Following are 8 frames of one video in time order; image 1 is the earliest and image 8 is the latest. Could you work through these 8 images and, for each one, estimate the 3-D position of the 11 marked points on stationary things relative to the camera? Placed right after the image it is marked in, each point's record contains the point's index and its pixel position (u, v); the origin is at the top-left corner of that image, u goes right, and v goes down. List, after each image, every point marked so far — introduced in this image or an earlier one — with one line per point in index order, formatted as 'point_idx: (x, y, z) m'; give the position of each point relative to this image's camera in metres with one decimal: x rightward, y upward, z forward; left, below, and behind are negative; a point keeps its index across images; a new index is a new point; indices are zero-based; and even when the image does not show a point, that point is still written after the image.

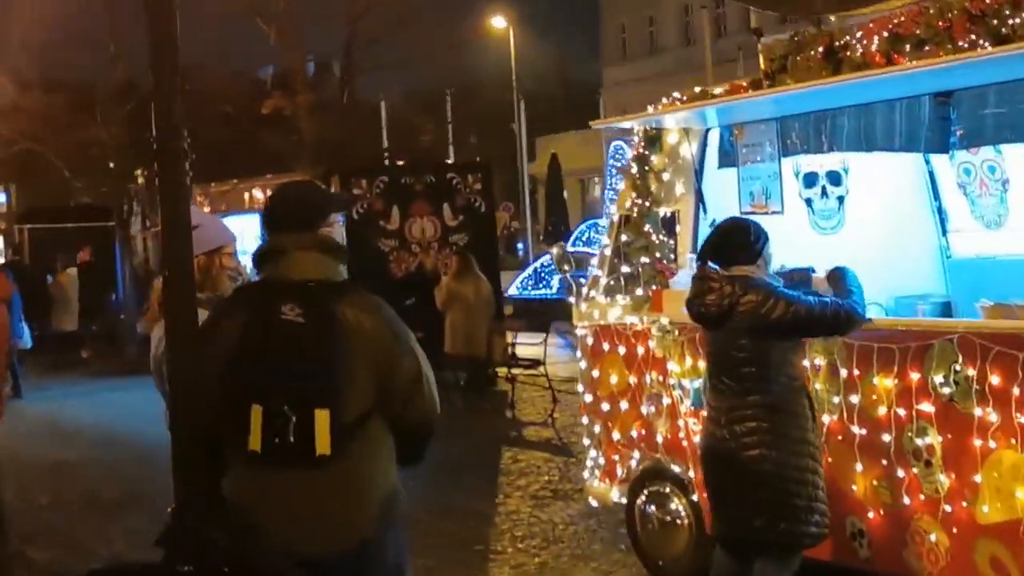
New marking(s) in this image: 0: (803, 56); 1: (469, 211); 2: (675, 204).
0: (+1.4, +1.0, +6.4) m
1: (-0.6, +0.8, +14.5) m
2: (+0.9, +0.4, +7.2) m
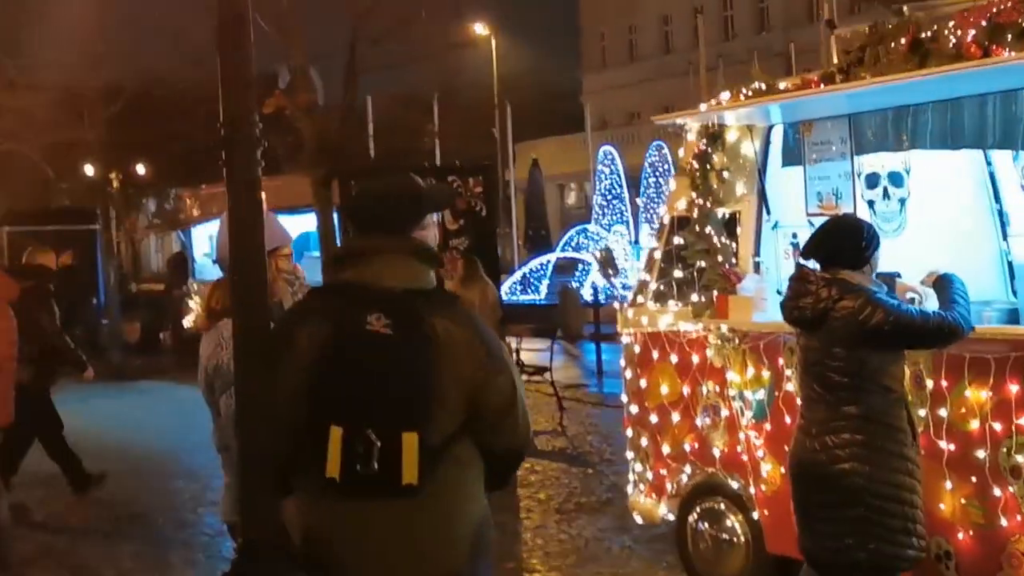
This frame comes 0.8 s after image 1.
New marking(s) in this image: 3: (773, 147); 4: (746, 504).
0: (+1.6, +1.0, +6.1) m
1: (-0.5, +0.7, +14.1) m
2: (+1.1, +0.4, +6.8) m
3: (+1.2, +0.7, +6.8) m
4: (+1.0, -0.9, +6.1) m
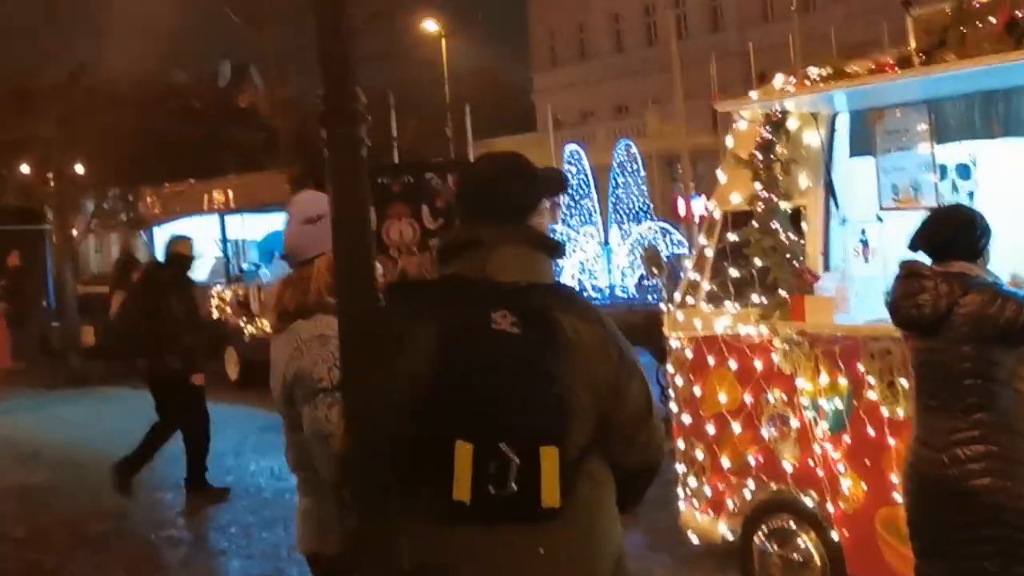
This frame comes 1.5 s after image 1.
0: (+1.8, +1.0, +5.6) m
1: (-0.6, +0.7, +13.6) m
2: (+1.3, +0.4, +6.3) m
3: (+1.4, +0.7, +6.3) m
4: (+1.2, -0.9, +5.6) m
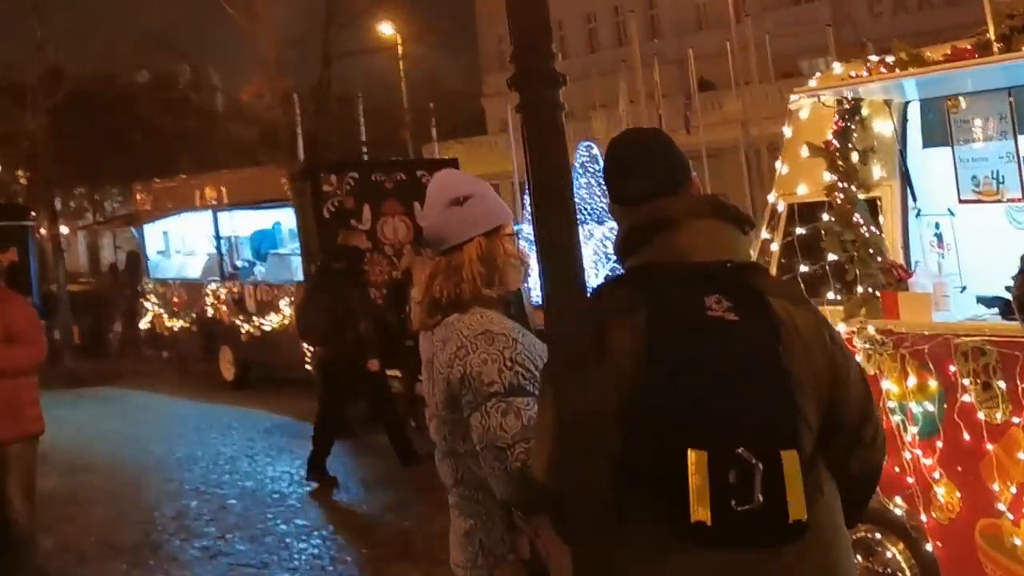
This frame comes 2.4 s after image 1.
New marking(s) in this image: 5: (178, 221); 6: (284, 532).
0: (+2.1, +1.0, +5.3) m
1: (-0.5, +0.7, +13.3) m
2: (+1.5, +0.4, +6.0) m
3: (+1.7, +0.7, +6.0) m
4: (+1.5, -0.9, +5.4) m
5: (-3.5, +0.7, +15.0) m
6: (-1.3, -1.4, +8.2) m
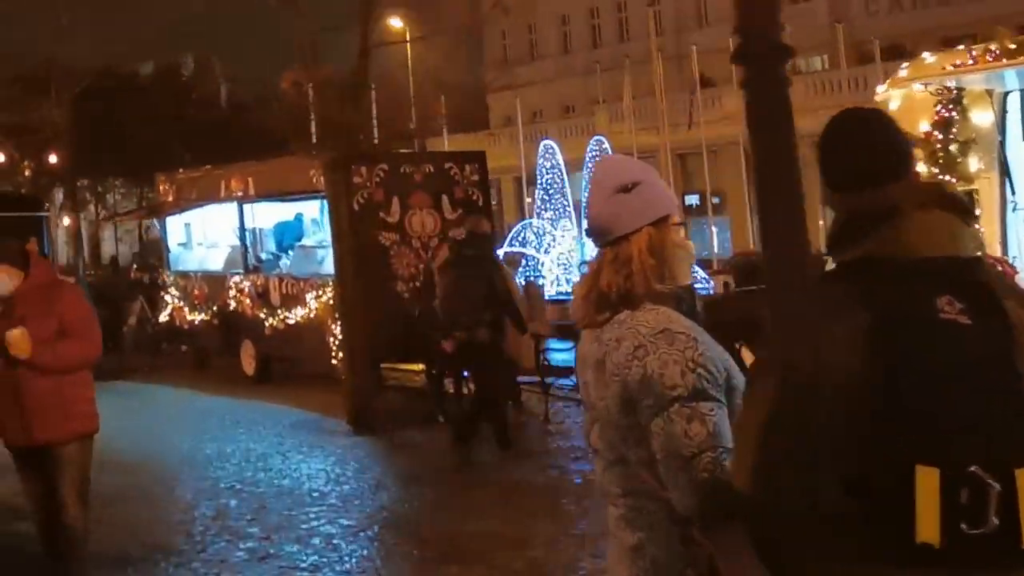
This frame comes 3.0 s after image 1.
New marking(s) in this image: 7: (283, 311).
0: (+2.4, +1.0, +5.1) m
1: (-0.3, +0.8, +13.0) m
2: (+1.8, +0.4, +5.8) m
3: (+2.0, +0.7, +5.8) m
4: (+1.8, -0.9, +5.1) m
5: (-3.3, +0.8, +14.8) m
6: (-1.0, -1.4, +7.9) m
7: (-2.2, -0.2, +13.3) m
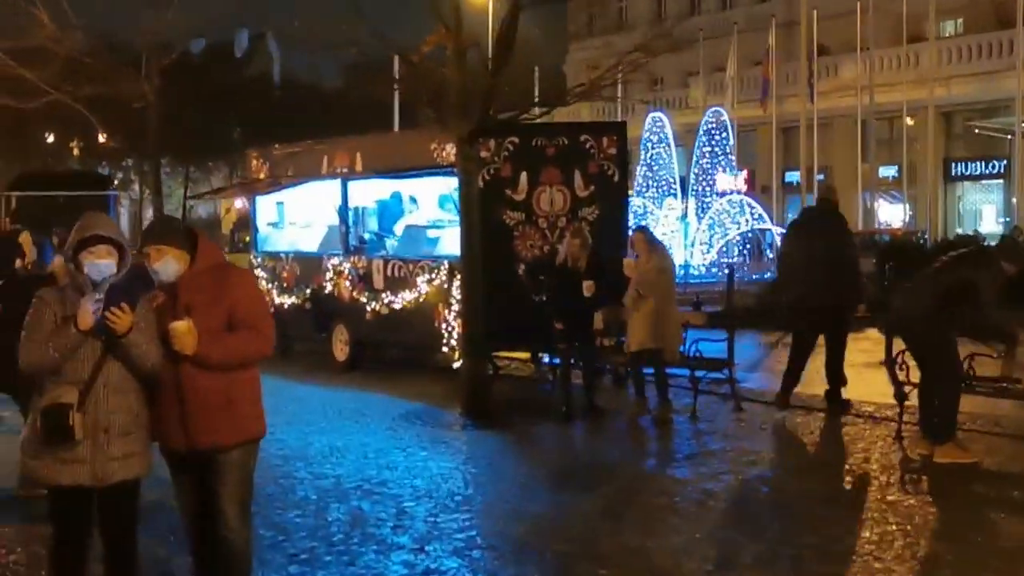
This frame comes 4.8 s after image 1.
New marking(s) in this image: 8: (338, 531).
0: (+3.3, +1.1, +4.1) m
1: (+0.8, +0.9, +12.1) m
2: (+2.8, +0.5, +4.8) m
3: (+2.9, +0.8, +4.8) m
4: (+2.7, -0.9, +4.2) m
5: (-2.2, +0.9, +13.9) m
6: (-0.1, -1.3, +7.0) m
7: (-1.1, -0.1, +12.4) m
8: (-0.9, -1.3, +7.6) m
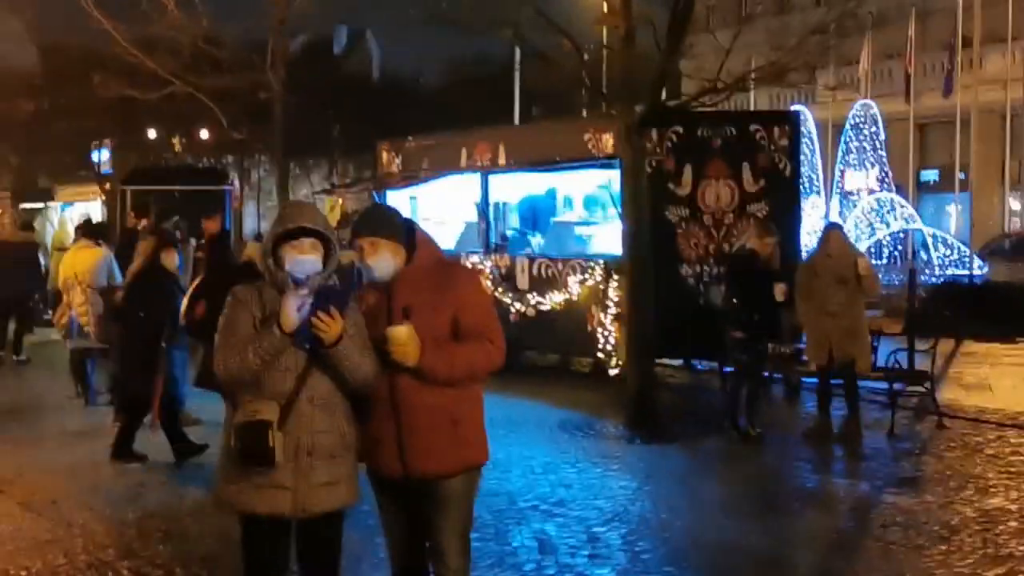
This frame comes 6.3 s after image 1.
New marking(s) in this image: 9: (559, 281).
0: (+4.2, +1.0, +3.1) m
1: (+2.1, +0.9, +11.2) m
2: (+3.6, +0.5, +3.8) m
3: (+3.8, +0.7, +3.8) m
4: (+3.5, -0.9, +3.2) m
5: (-0.8, +0.9, +13.1) m
6: (+0.9, -1.3, +6.1) m
7: (+0.2, -0.1, +11.6) m
8: (+0.1, -1.3, +6.7) m
9: (+0.4, +0.1, +11.3) m
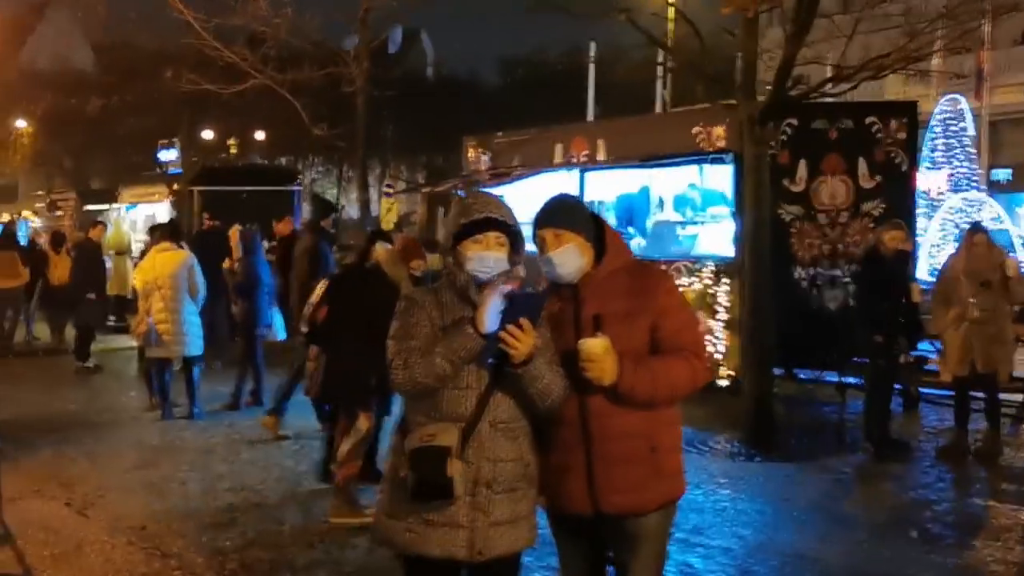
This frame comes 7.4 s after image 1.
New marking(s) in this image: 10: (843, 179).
0: (+4.7, +1.0, +2.3) m
1: (+2.8, +0.9, +10.5) m
2: (+4.2, +0.4, +3.1) m
3: (+4.4, +0.7, +3.1) m
4: (+4.1, -0.9, +2.5) m
5: (0.0, +0.9, +12.5) m
6: (+1.5, -1.3, +5.5) m
7: (+0.9, -0.1, +11.0) m
8: (+0.7, -1.3, +6.1) m
9: (+1.1, 0.0, +10.6) m
10: (+2.5, +0.8, +10.4) m
